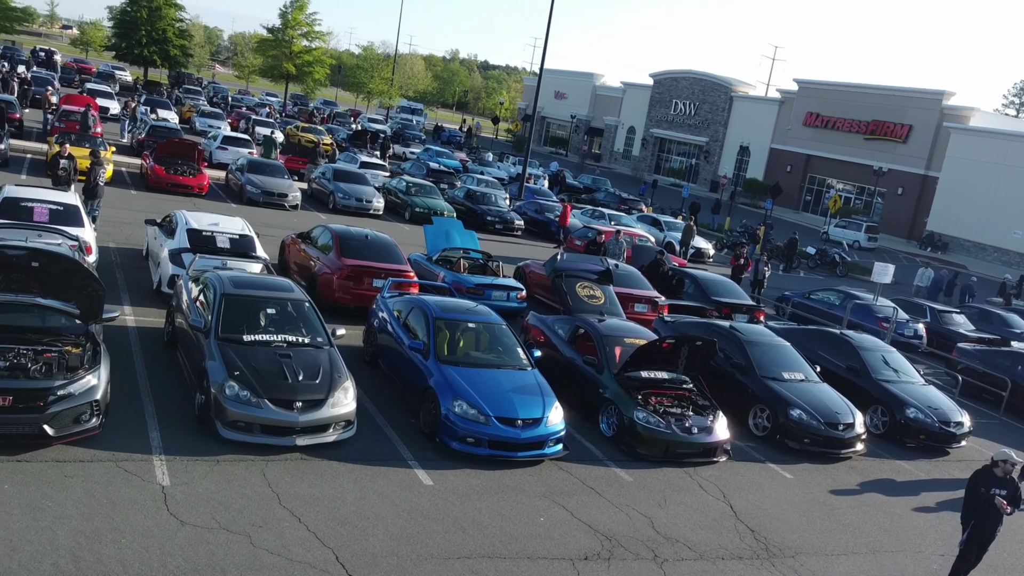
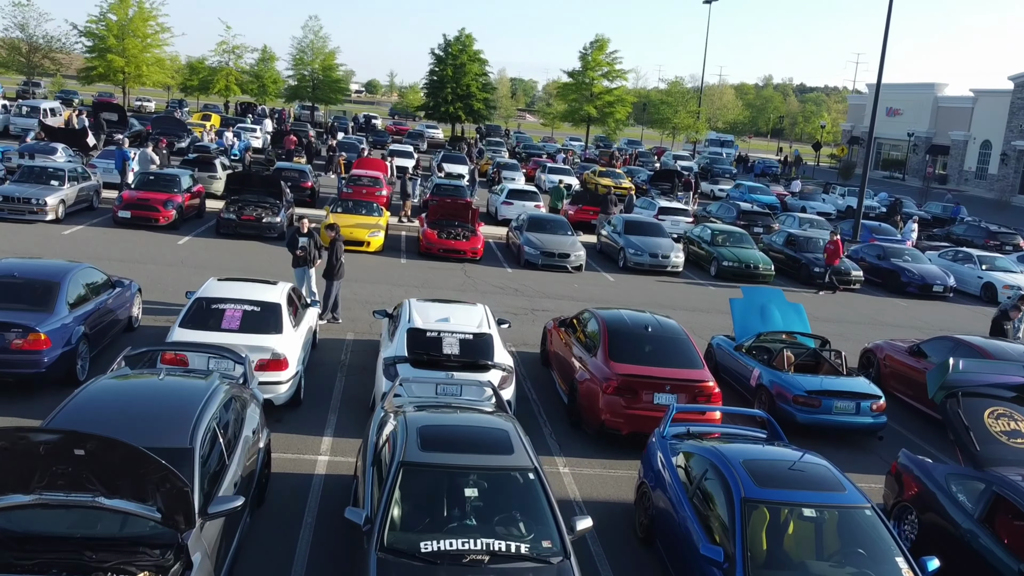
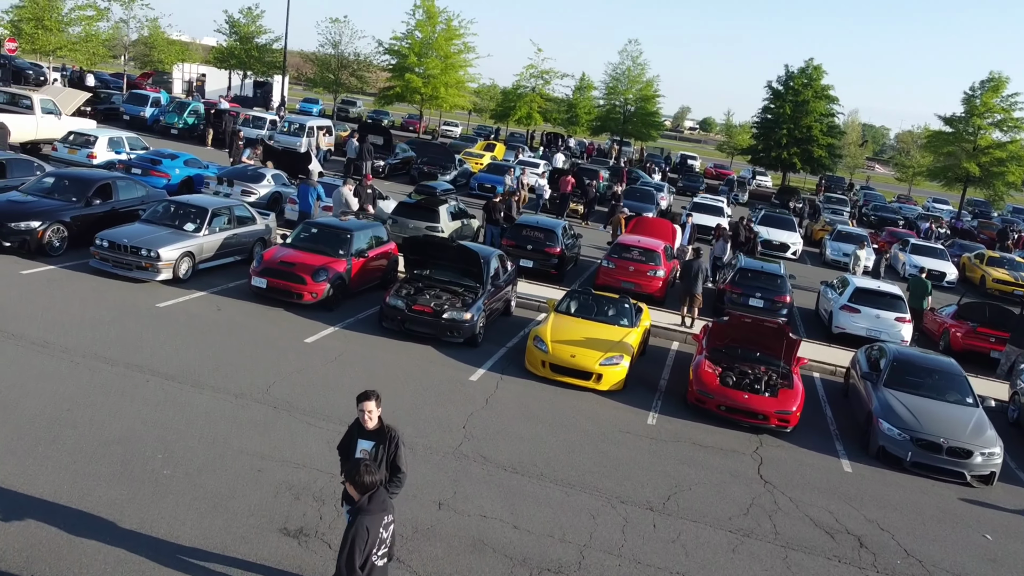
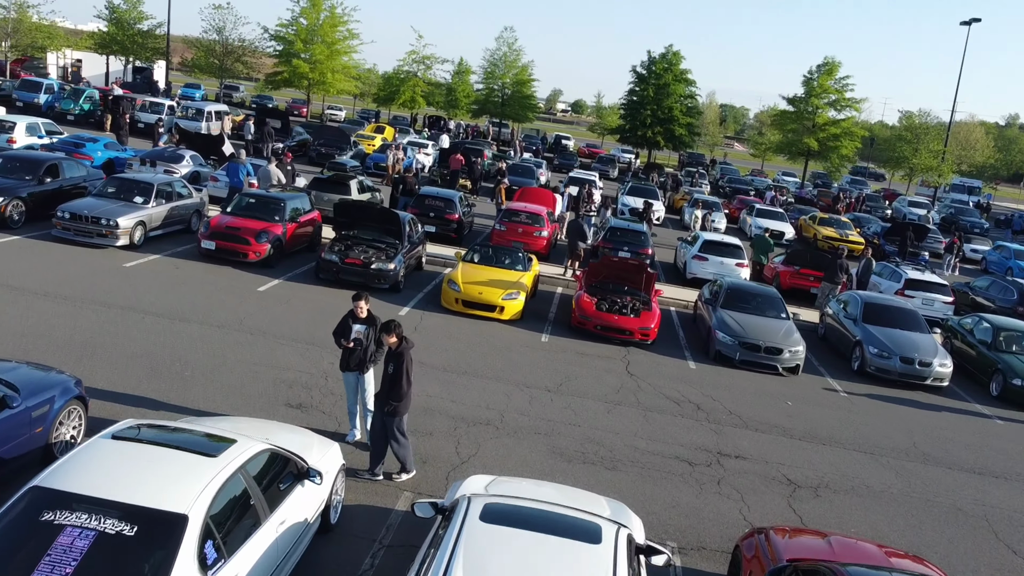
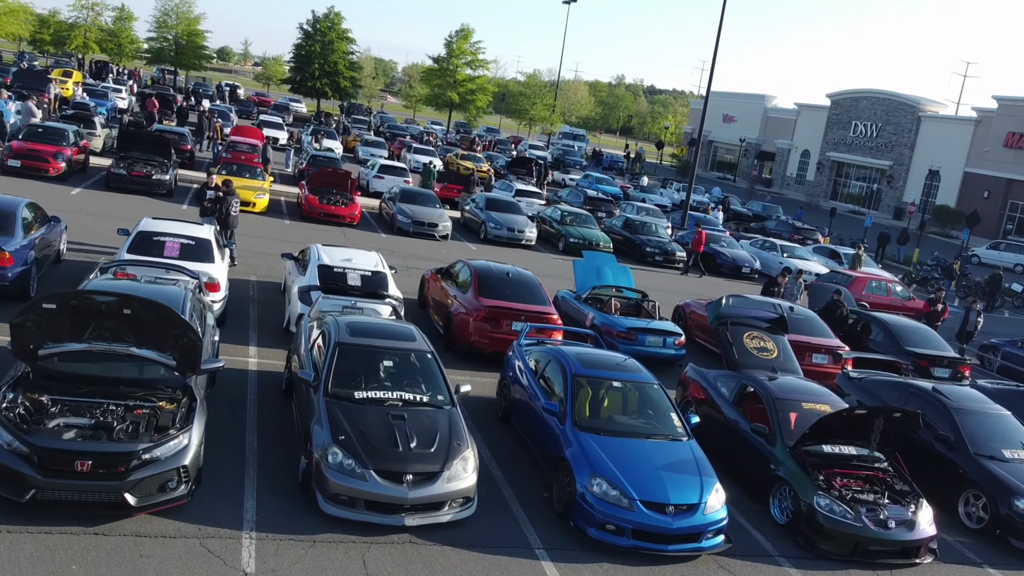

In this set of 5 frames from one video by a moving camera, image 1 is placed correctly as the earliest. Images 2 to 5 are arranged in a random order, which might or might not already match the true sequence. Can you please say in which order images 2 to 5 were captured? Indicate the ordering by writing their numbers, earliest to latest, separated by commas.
5, 2, 4, 3
